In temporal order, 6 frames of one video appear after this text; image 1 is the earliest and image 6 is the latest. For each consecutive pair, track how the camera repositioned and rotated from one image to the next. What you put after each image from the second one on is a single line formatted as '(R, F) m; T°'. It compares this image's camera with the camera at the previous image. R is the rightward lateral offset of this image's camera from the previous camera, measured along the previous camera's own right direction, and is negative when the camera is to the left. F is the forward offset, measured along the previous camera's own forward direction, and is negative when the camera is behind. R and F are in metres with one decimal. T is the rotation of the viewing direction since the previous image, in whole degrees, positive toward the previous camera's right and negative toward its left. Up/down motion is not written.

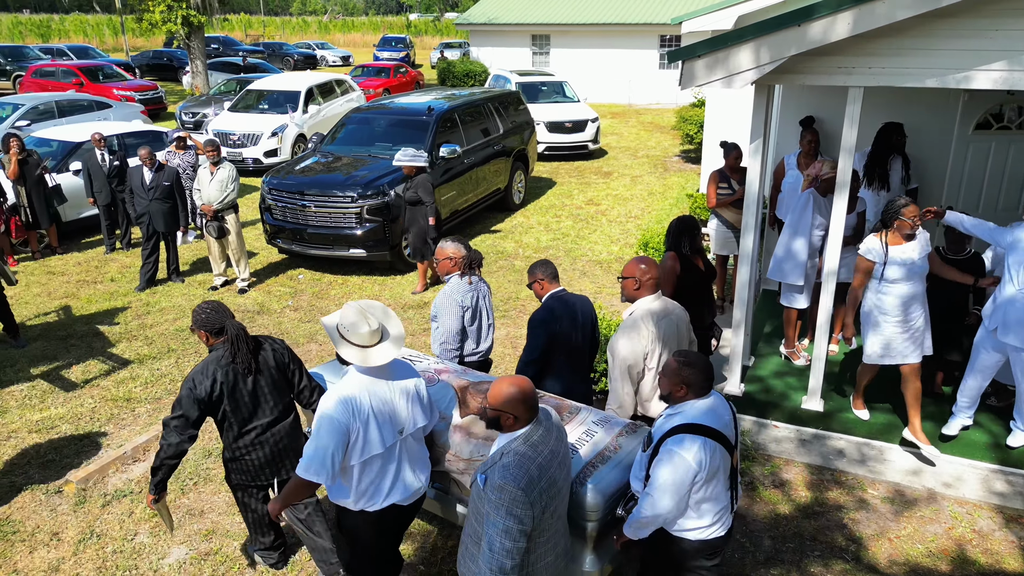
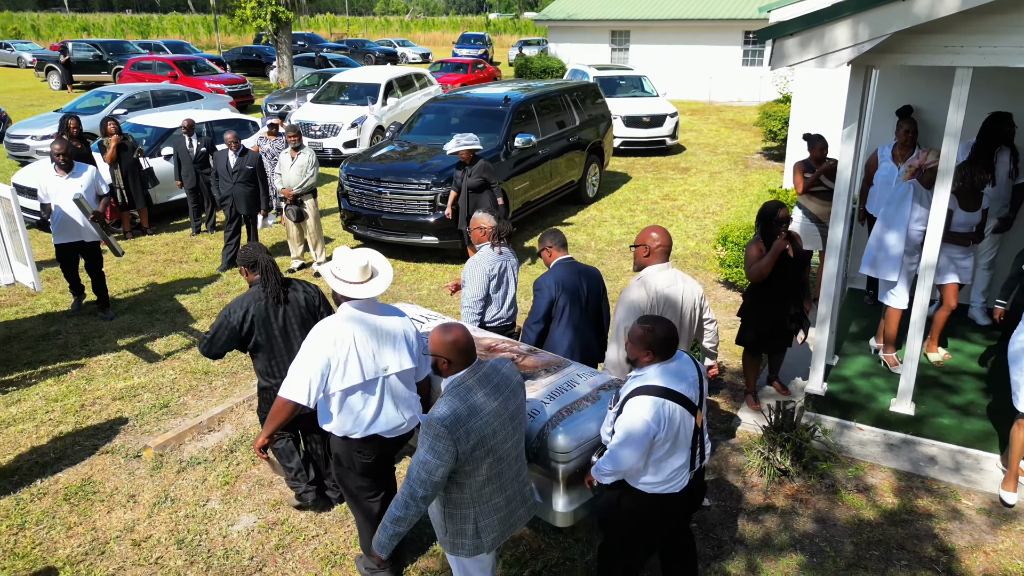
(0.0, +0.1) m; -5°
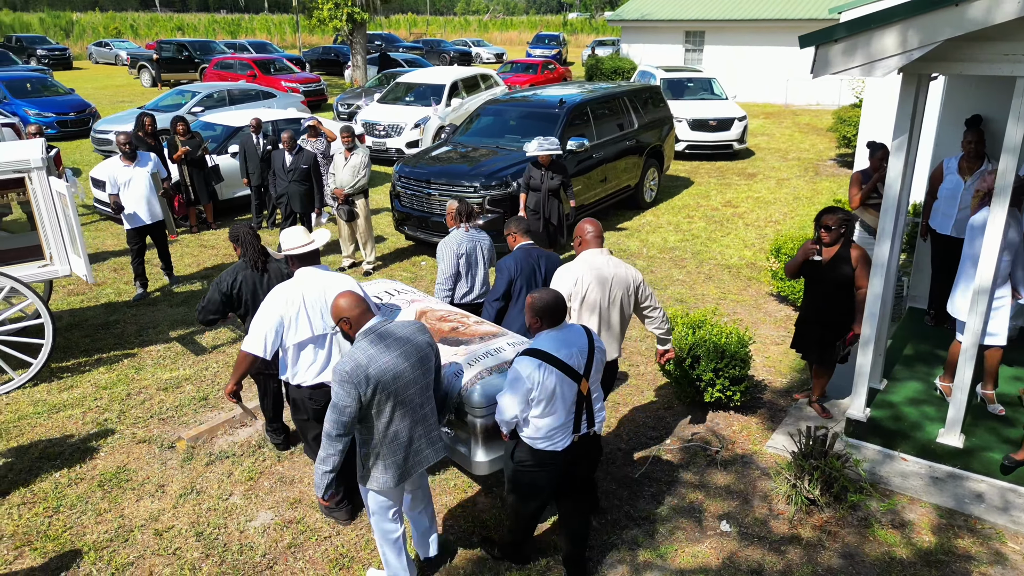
(+0.3, +0.1) m; -5°
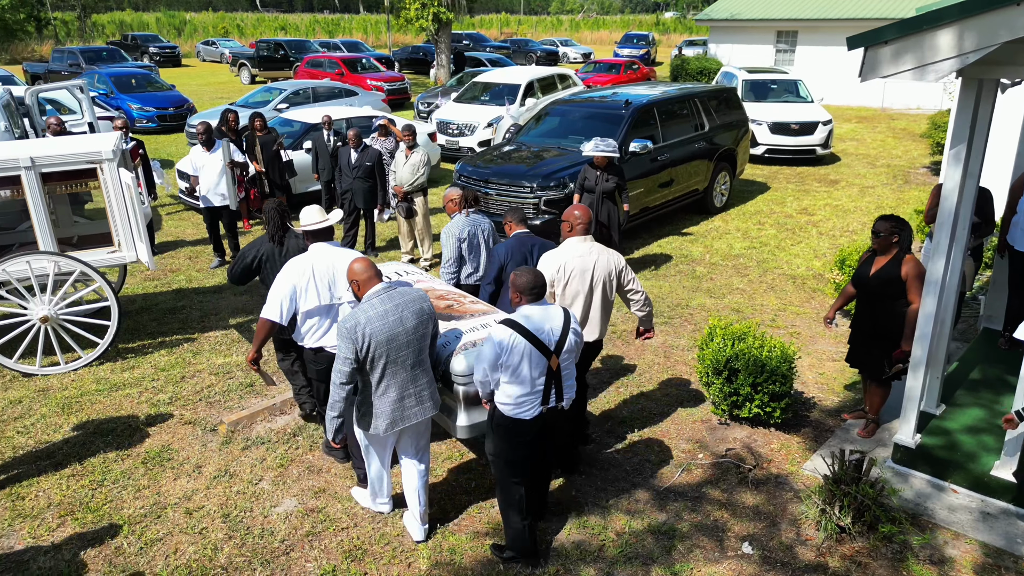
(+0.3, +0.1) m; -6°
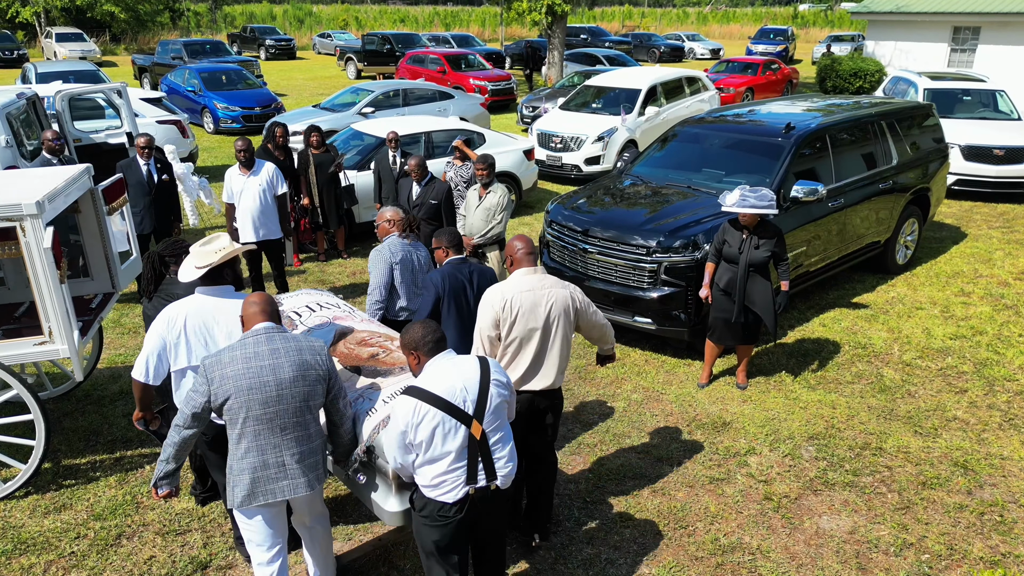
(0.0, +2.3) m; -8°
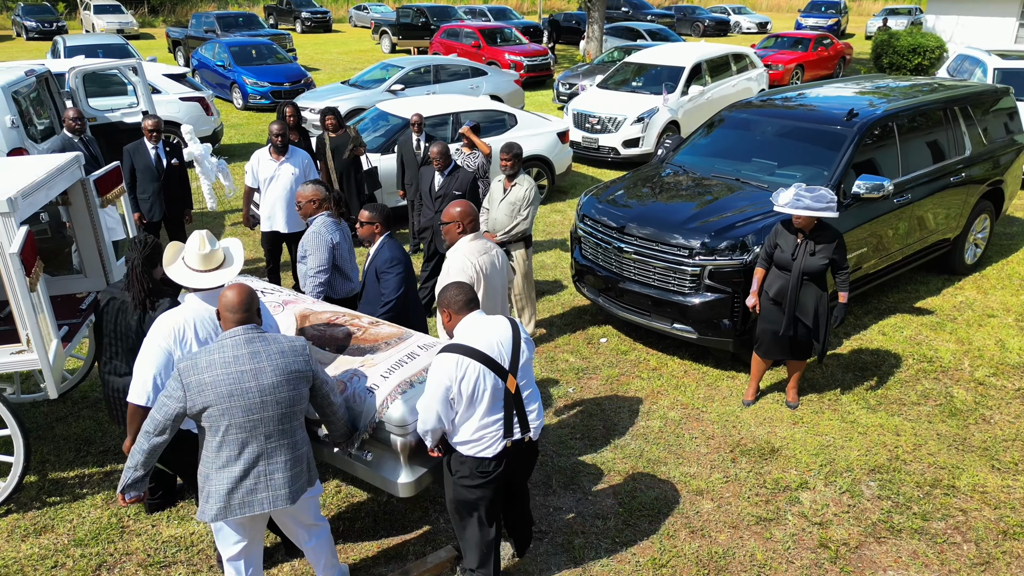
(+0.1, +0.5) m; -3°
